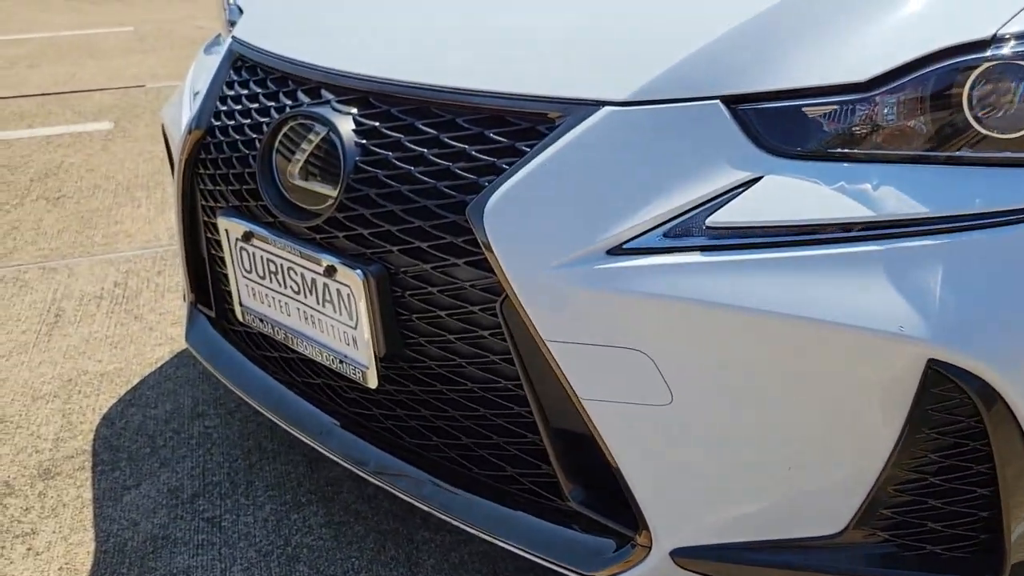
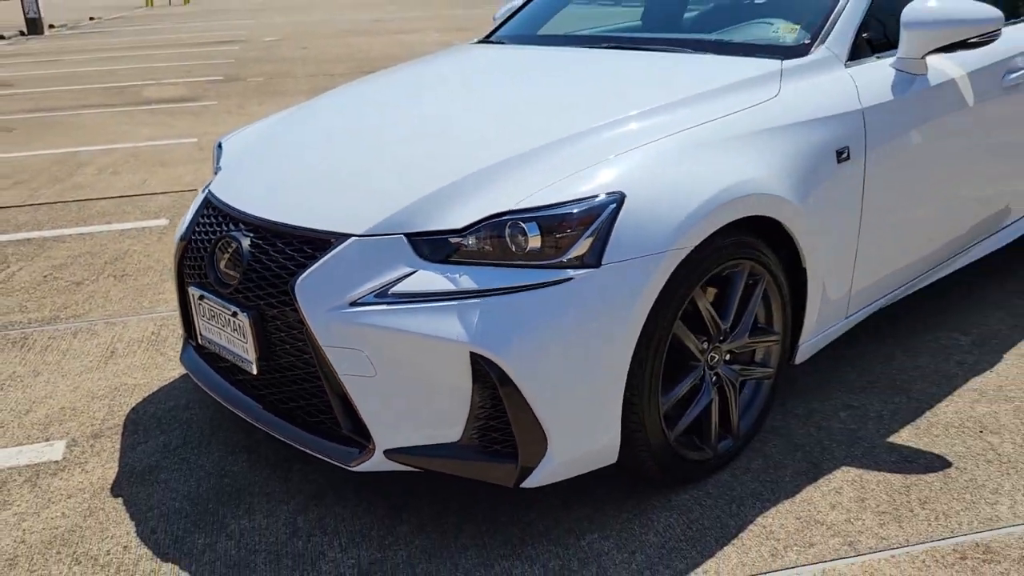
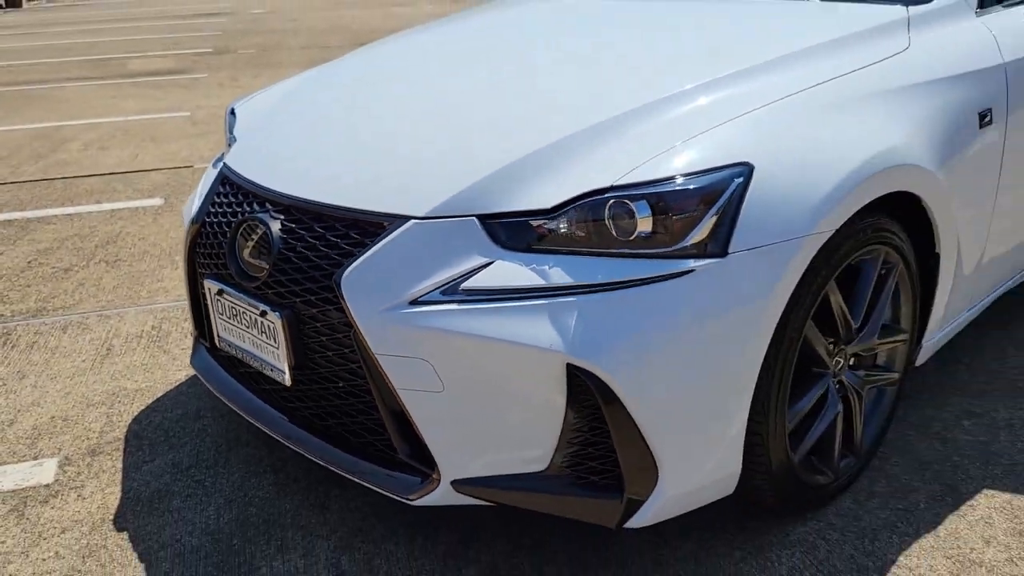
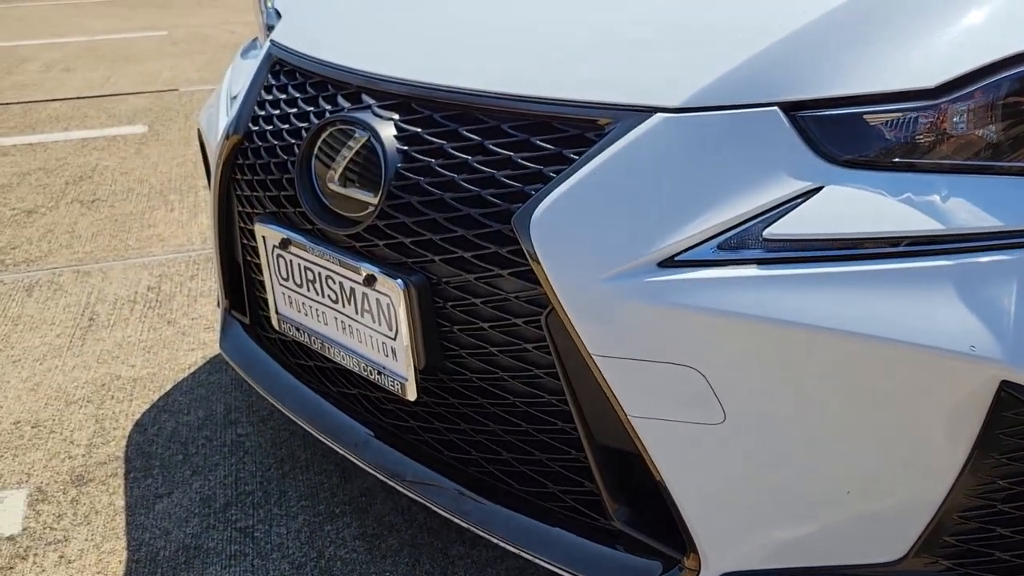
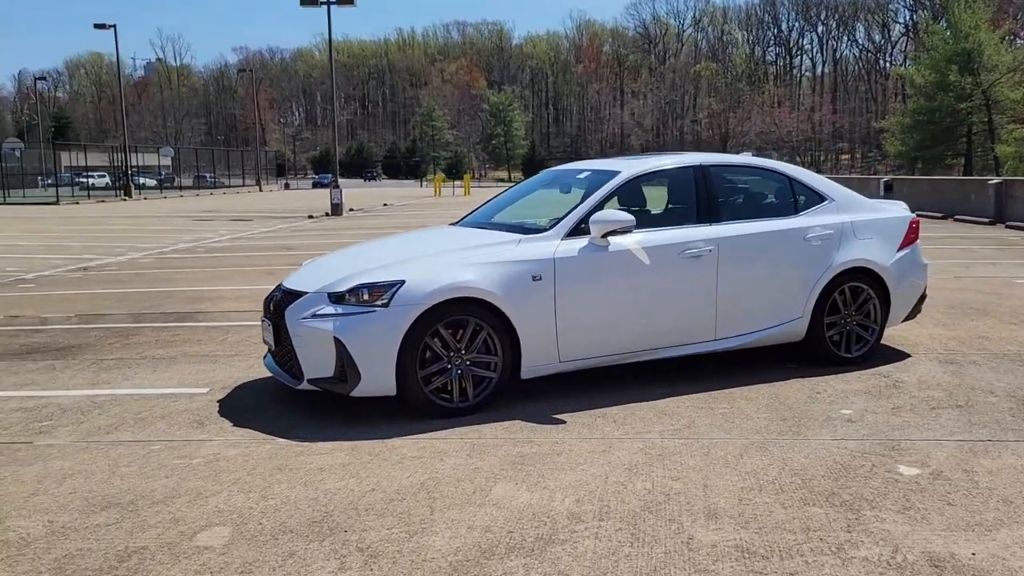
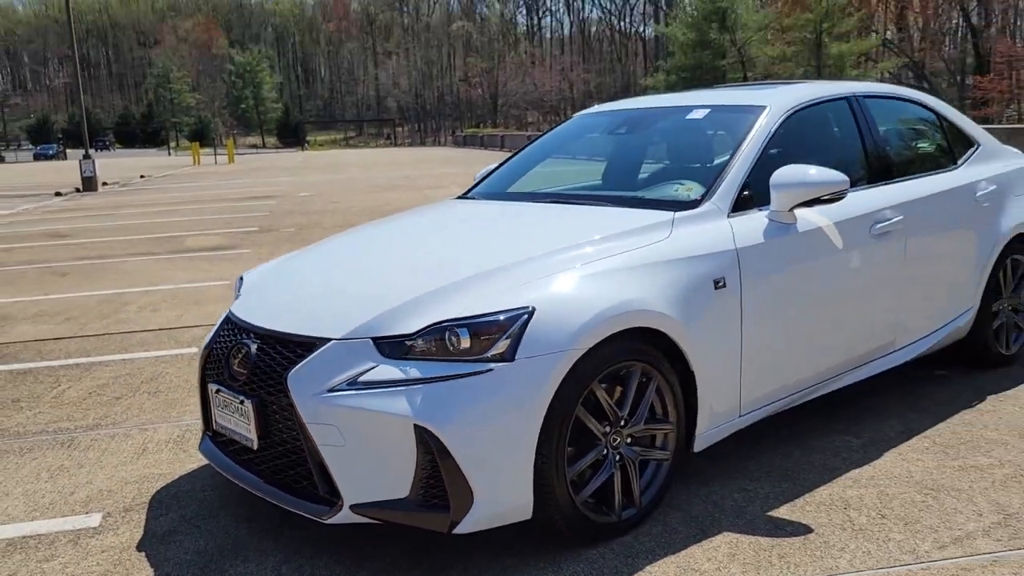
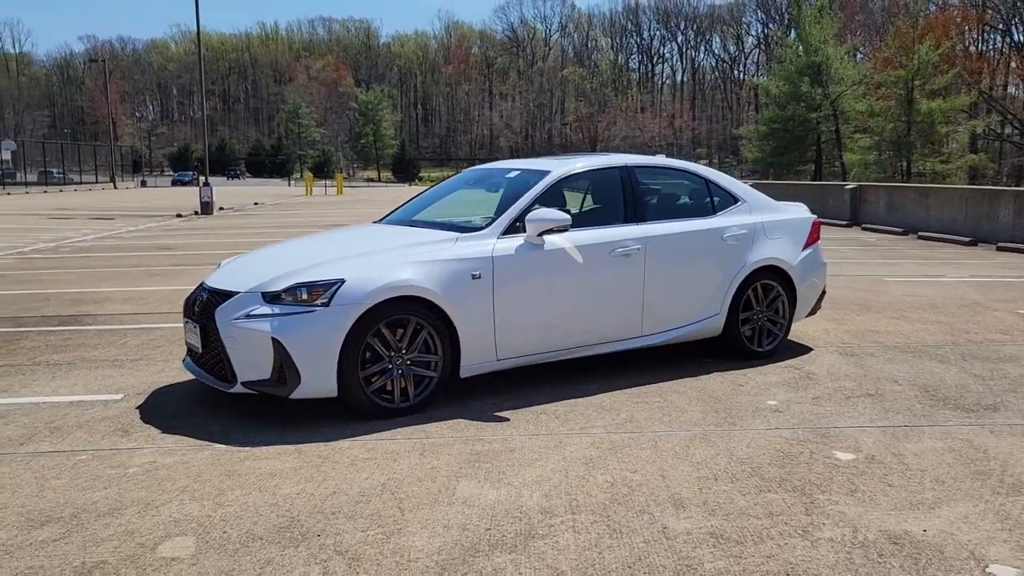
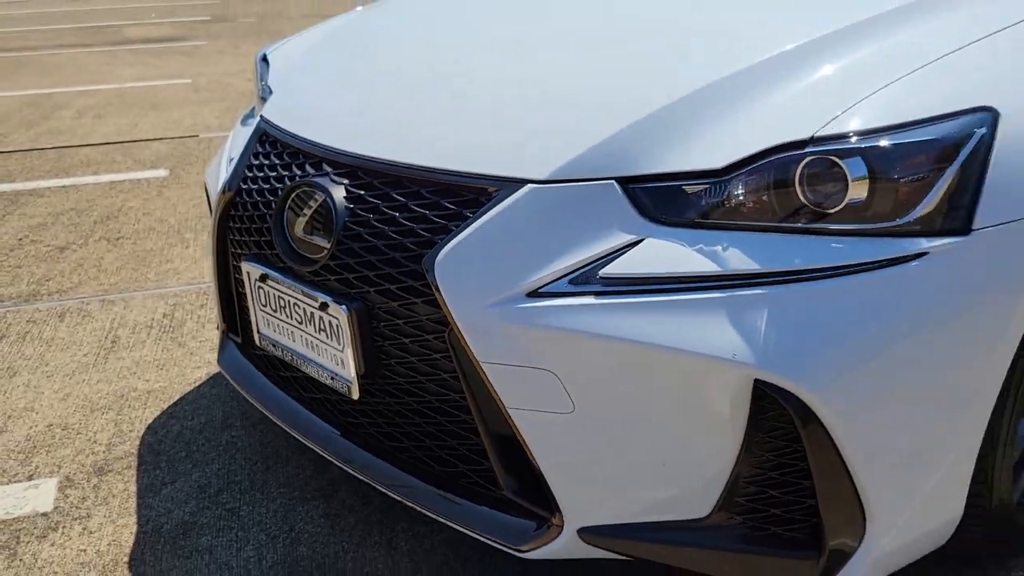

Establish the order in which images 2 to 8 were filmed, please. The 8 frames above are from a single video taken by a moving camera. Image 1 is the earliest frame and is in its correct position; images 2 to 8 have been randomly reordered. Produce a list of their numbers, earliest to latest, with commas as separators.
4, 8, 3, 2, 6, 7, 5
